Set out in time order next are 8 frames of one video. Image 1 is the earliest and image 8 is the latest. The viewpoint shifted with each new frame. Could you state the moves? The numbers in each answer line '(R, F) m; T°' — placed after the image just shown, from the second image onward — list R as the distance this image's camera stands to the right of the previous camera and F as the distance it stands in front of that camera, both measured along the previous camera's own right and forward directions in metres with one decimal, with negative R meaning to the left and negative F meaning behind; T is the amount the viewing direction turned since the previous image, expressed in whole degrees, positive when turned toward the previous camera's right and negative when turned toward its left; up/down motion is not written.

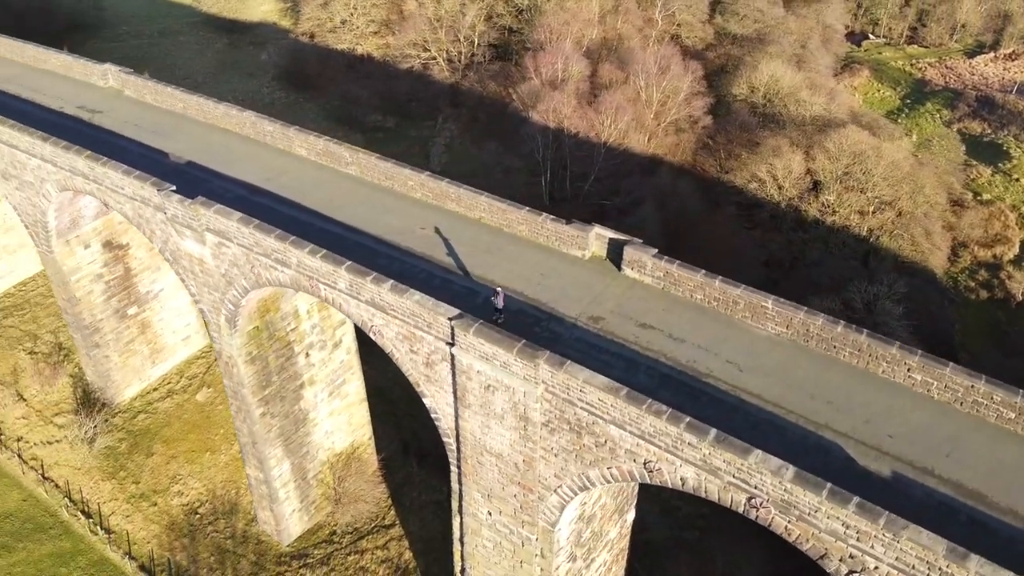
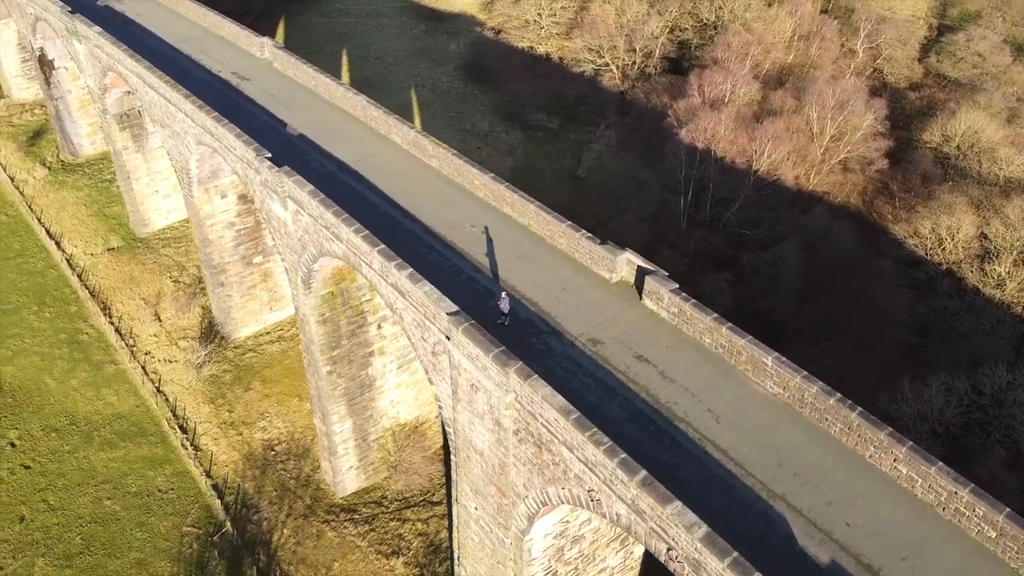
(+2.5, 0.0) m; -14°
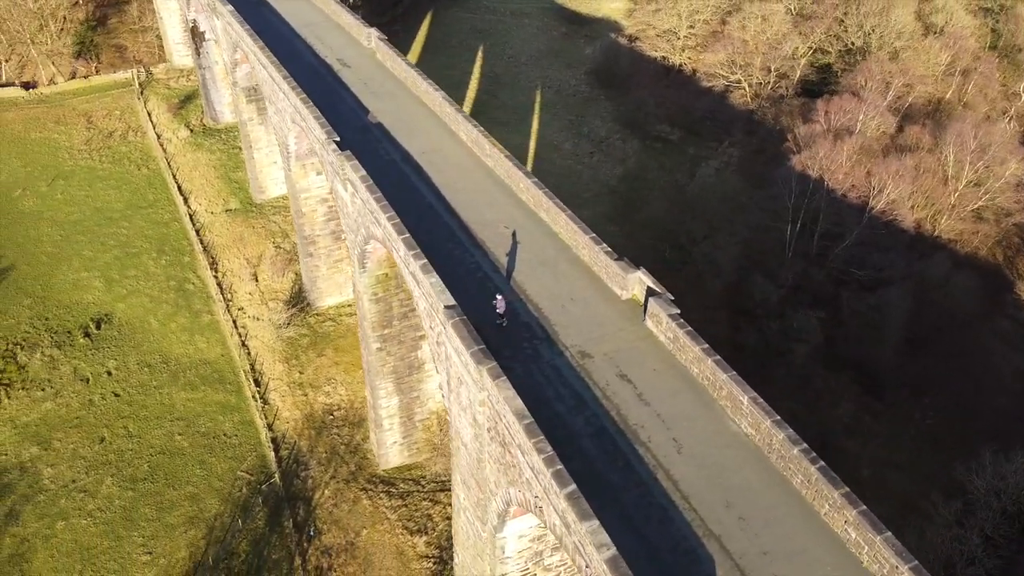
(+2.0, -0.1) m; -10°
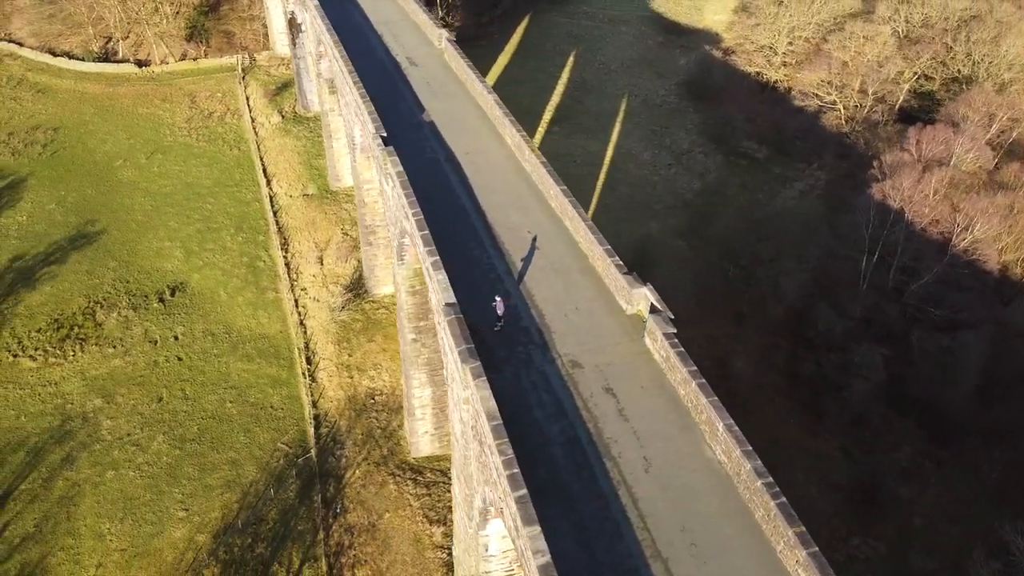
(+1.4, -0.1) m; -7°
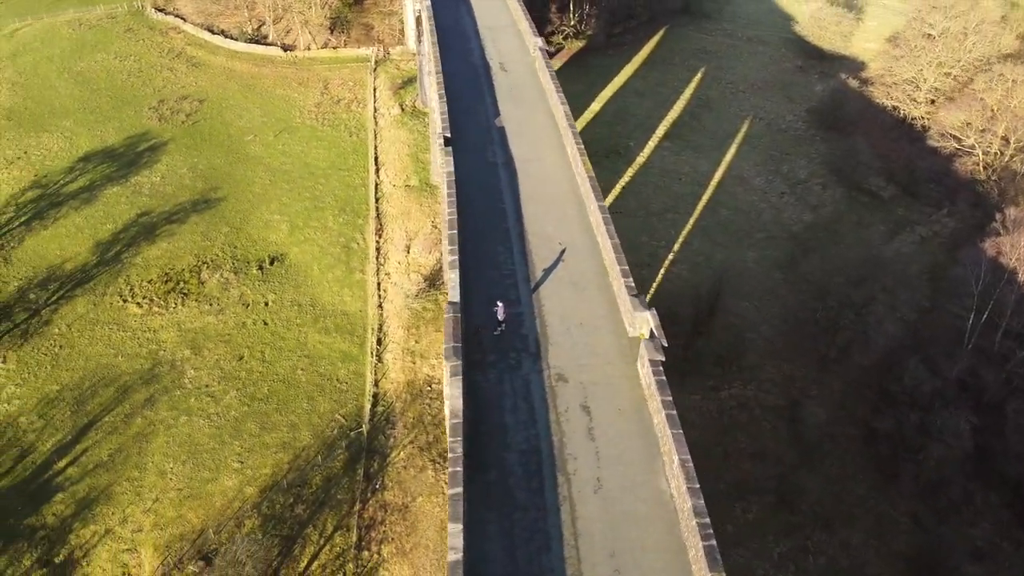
(+2.0, -0.1) m; -10°
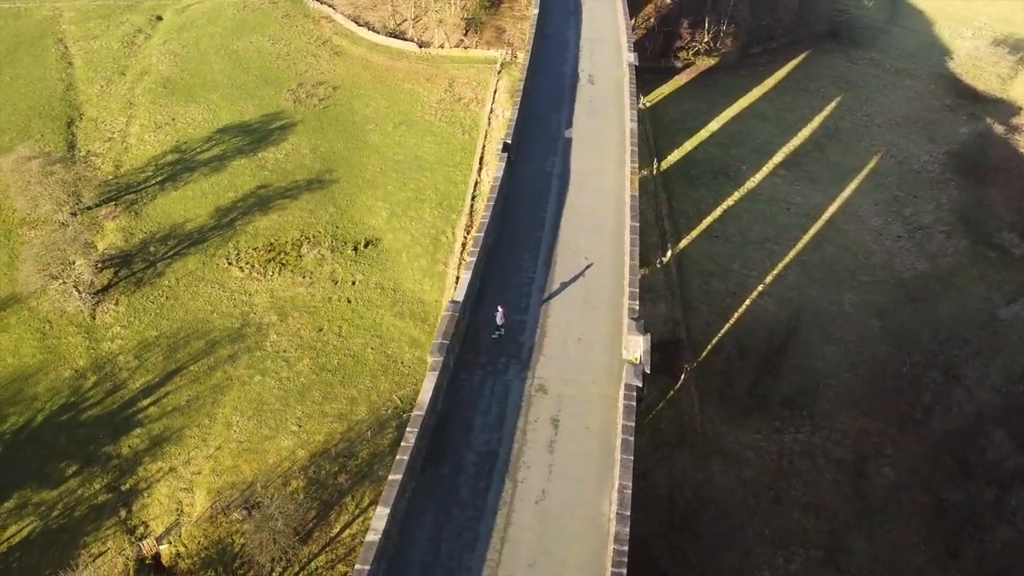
(+2.2, -0.1) m; -10°
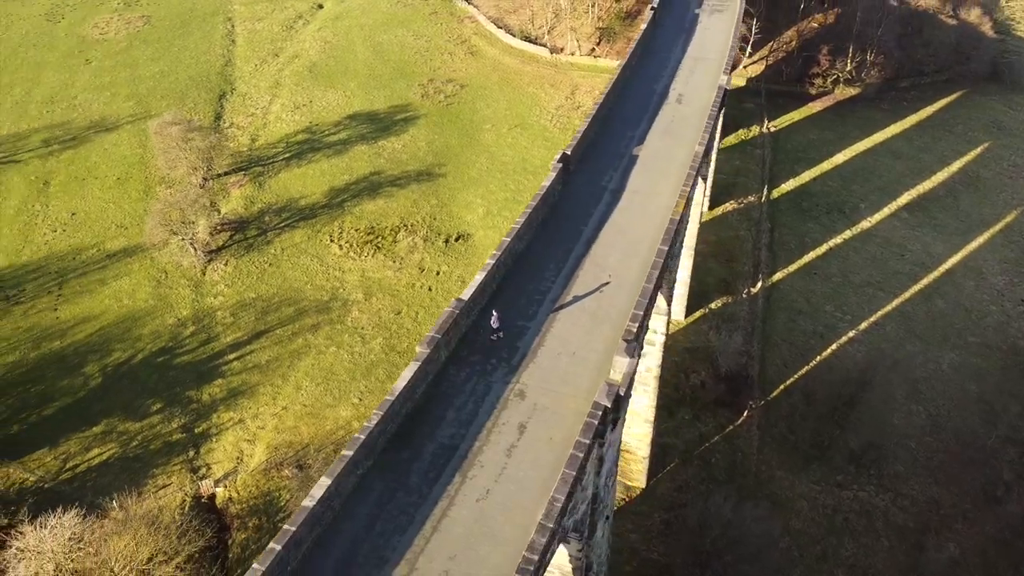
(+2.3, -0.1) m; -11°
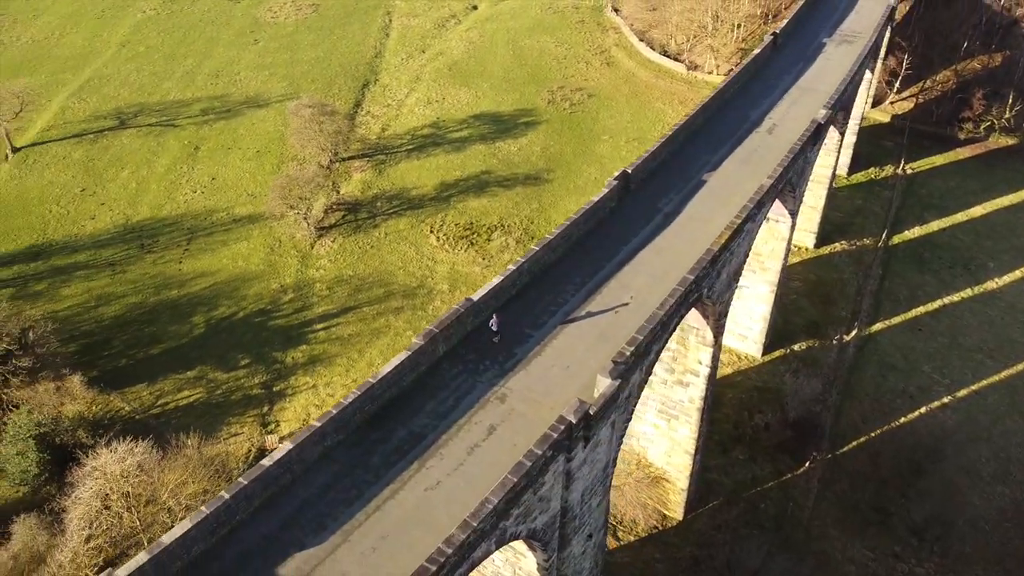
(+2.4, -0.1) m; -11°
